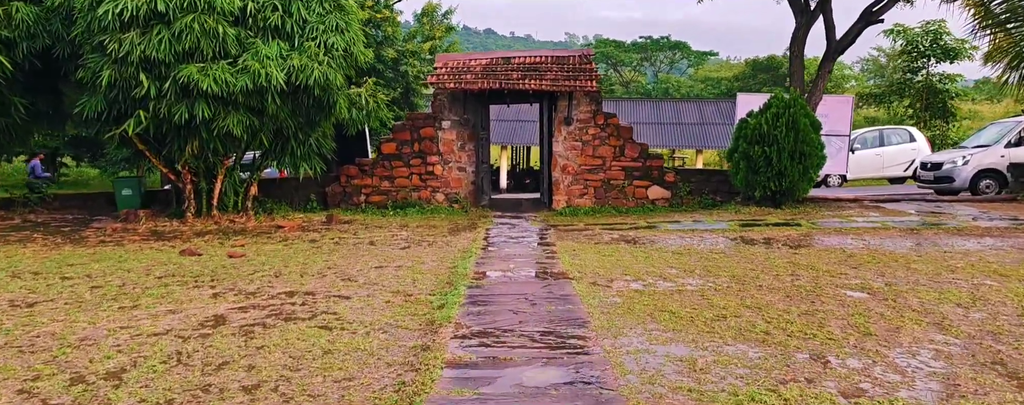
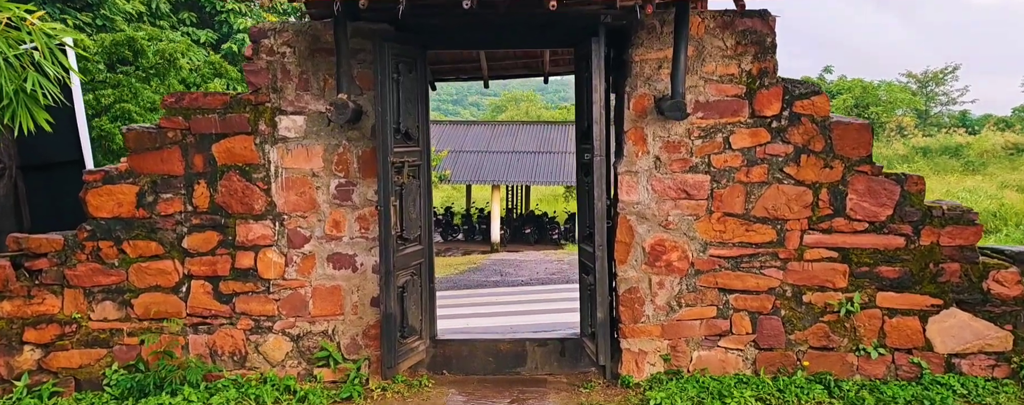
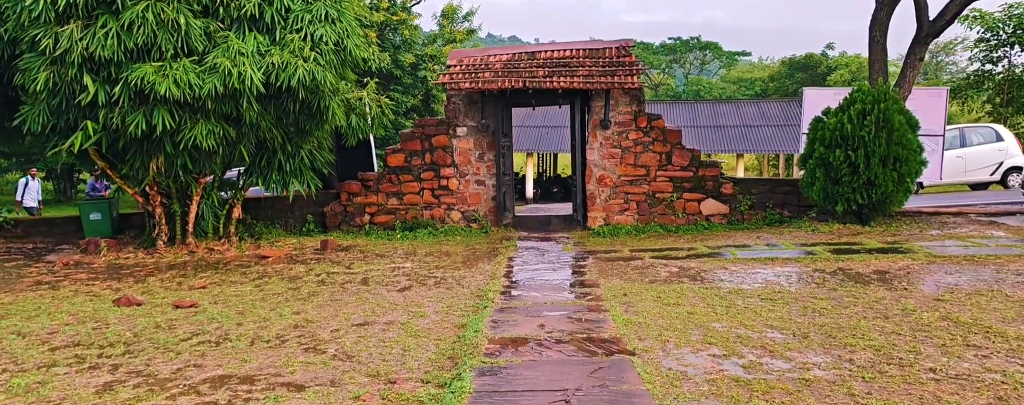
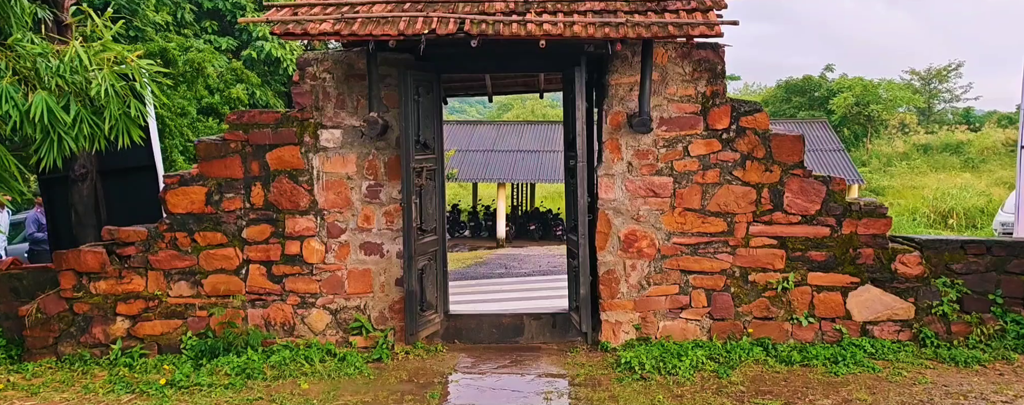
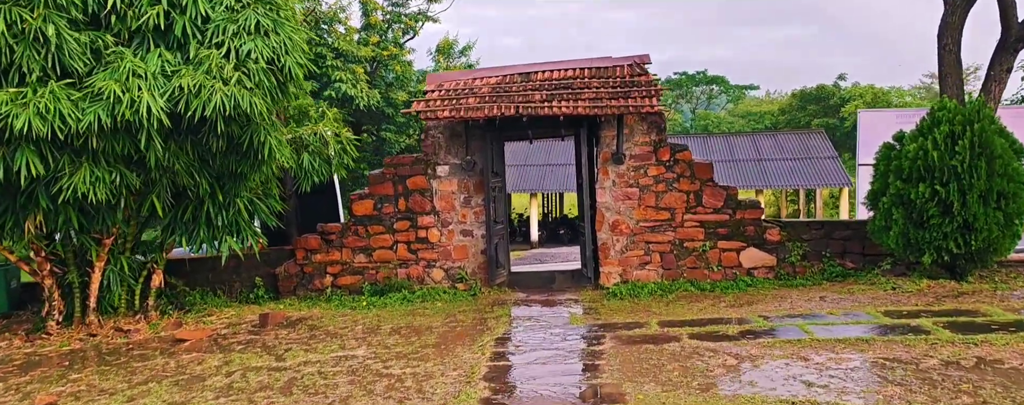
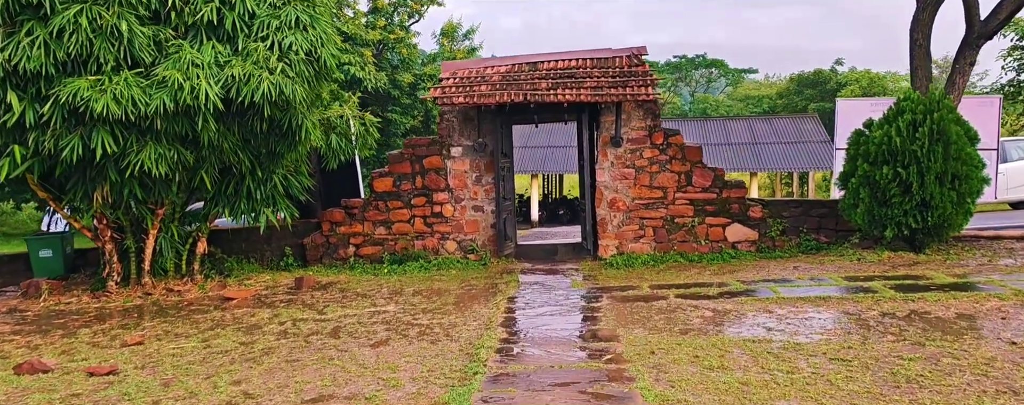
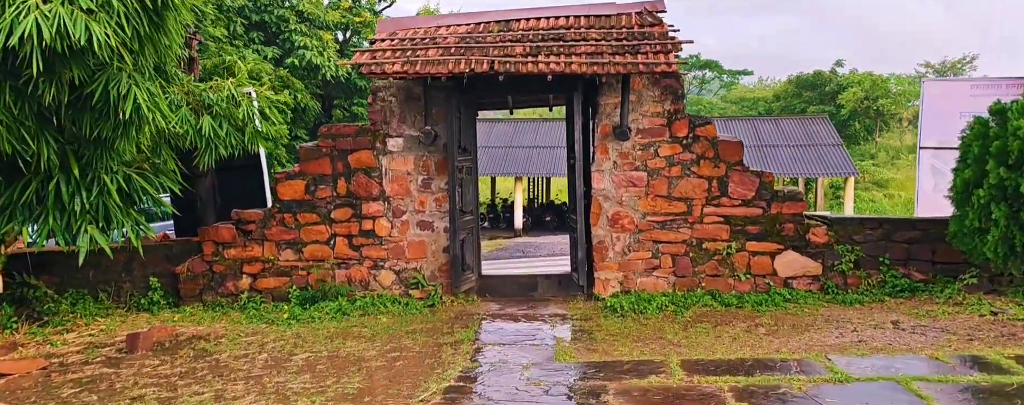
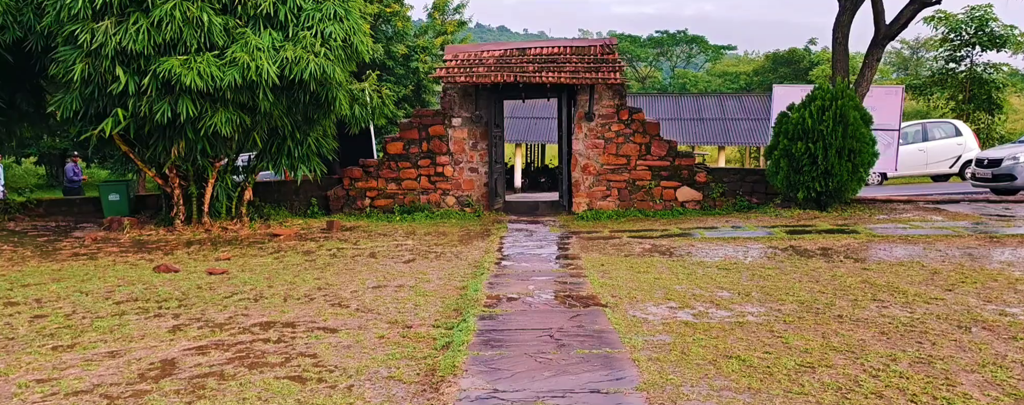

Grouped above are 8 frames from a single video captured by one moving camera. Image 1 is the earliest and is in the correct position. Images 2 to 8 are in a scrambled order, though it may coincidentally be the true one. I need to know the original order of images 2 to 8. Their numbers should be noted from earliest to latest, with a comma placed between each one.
8, 3, 6, 5, 7, 4, 2
